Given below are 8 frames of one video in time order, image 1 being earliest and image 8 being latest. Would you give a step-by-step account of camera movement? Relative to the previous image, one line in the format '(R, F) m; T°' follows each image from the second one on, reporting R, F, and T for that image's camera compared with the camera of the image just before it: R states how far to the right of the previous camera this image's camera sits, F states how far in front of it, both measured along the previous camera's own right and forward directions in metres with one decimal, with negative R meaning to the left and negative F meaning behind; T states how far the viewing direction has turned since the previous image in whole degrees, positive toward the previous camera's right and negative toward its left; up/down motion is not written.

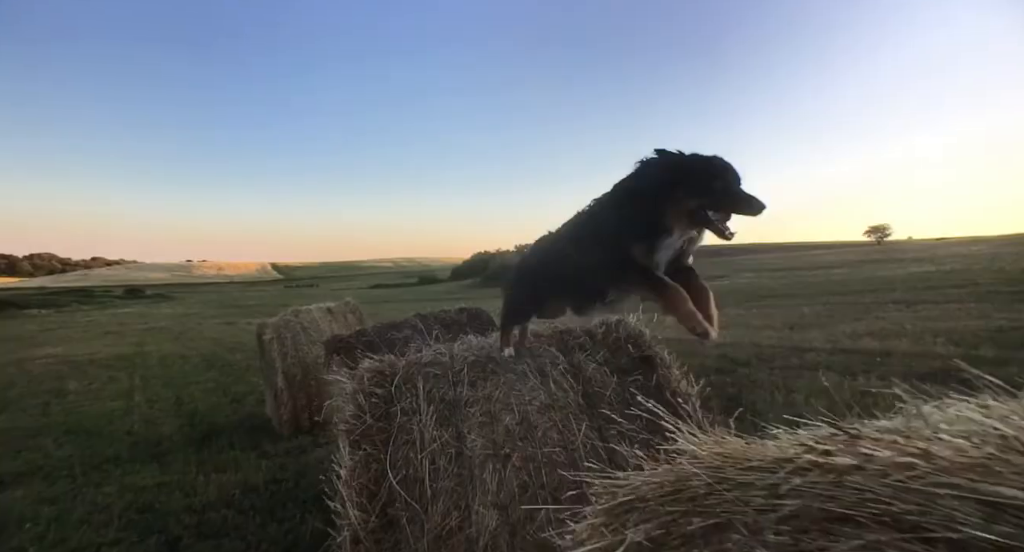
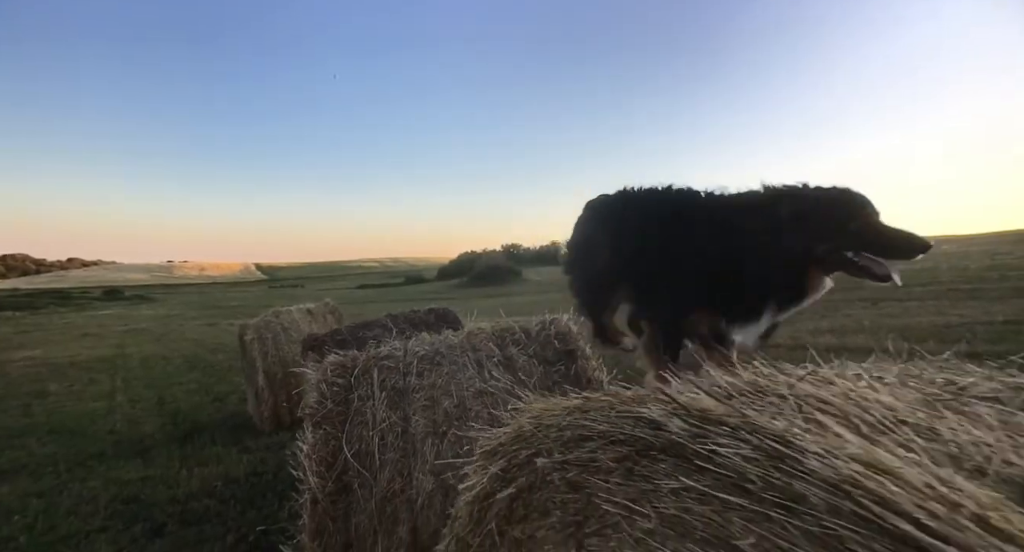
(+0.4, -0.6) m; +2°
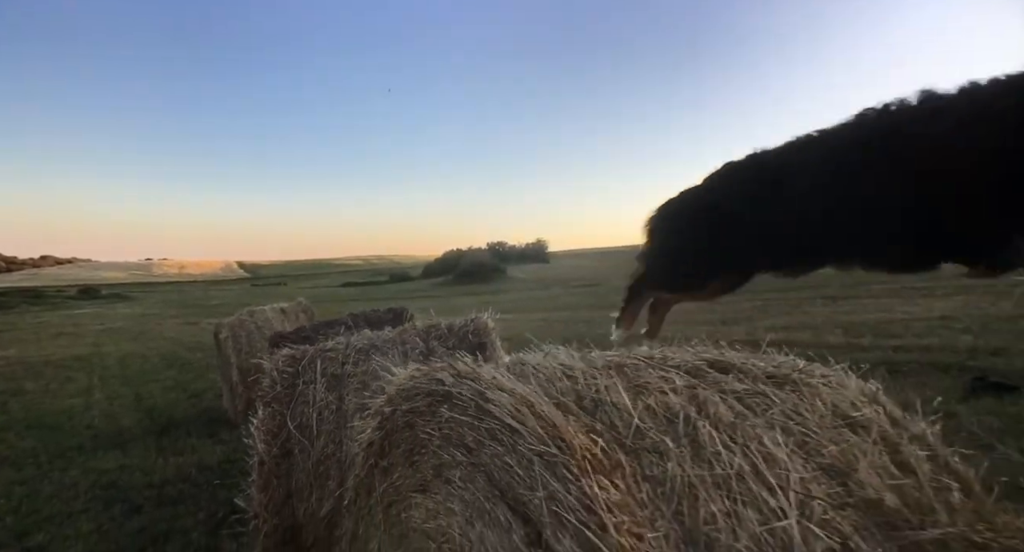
(+0.6, -0.9) m; +2°
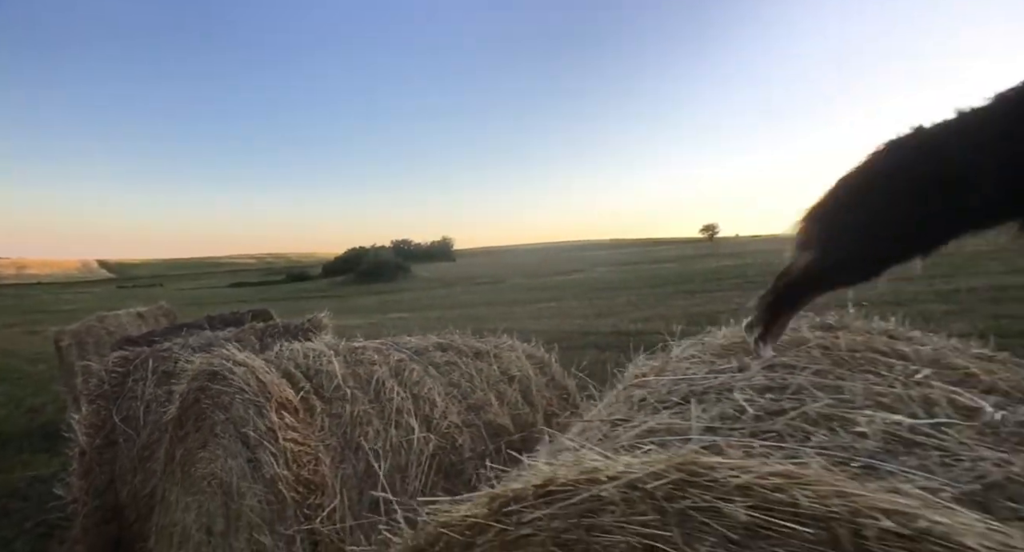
(+0.8, -1.0) m; +11°
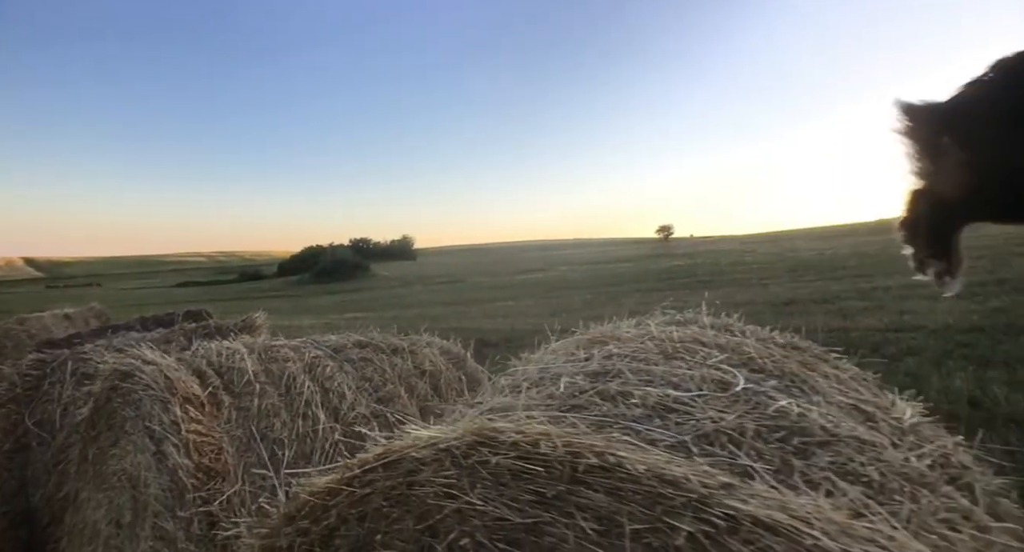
(+0.3, -0.3) m; +5°
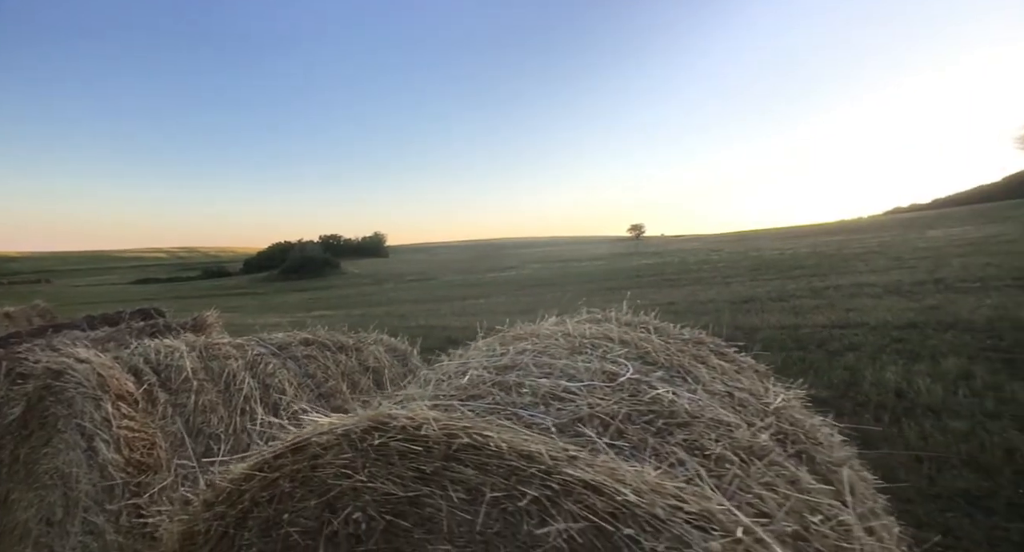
(+0.2, -0.1) m; +4°
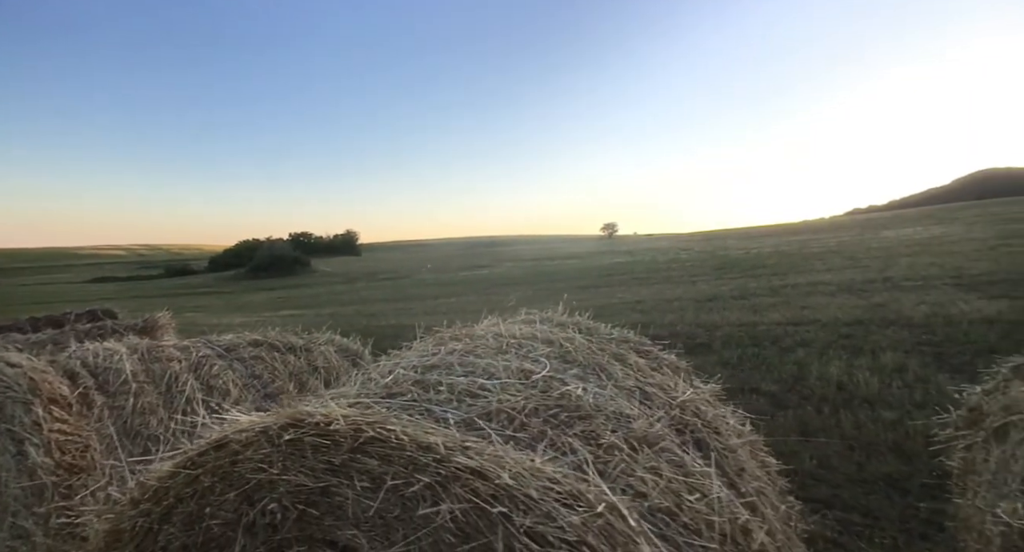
(+0.2, -0.1) m; +3°
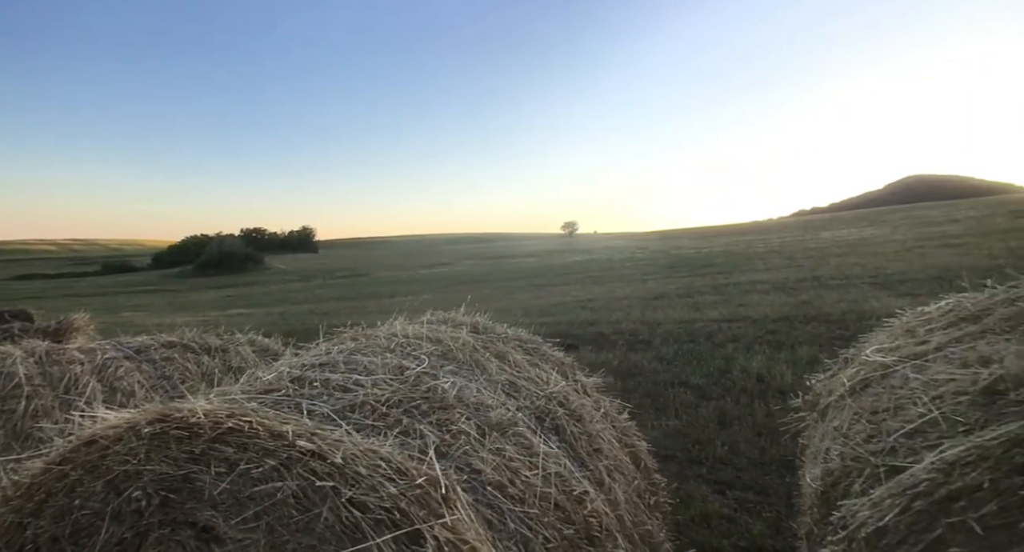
(+0.3, -0.2) m; +5°
